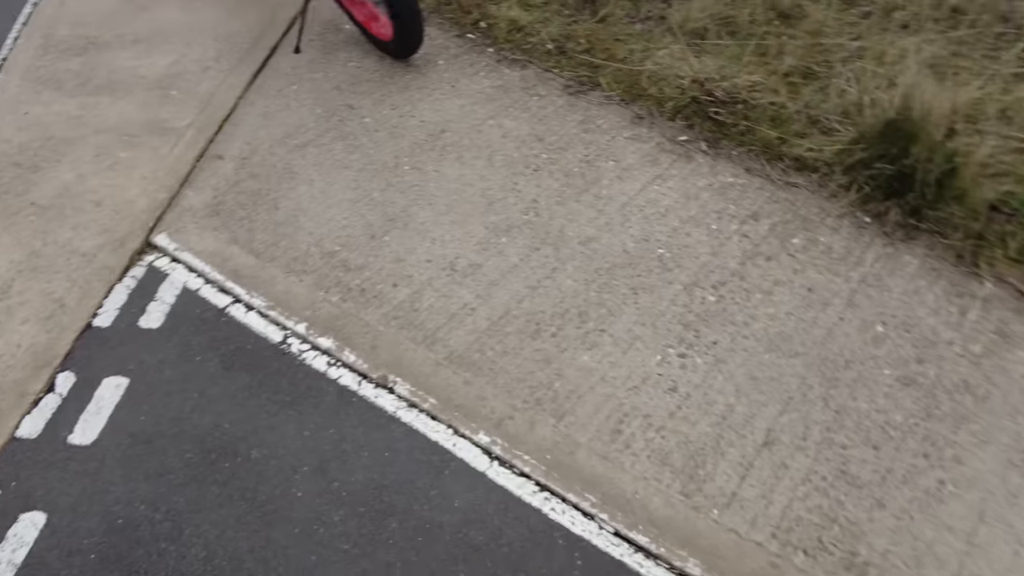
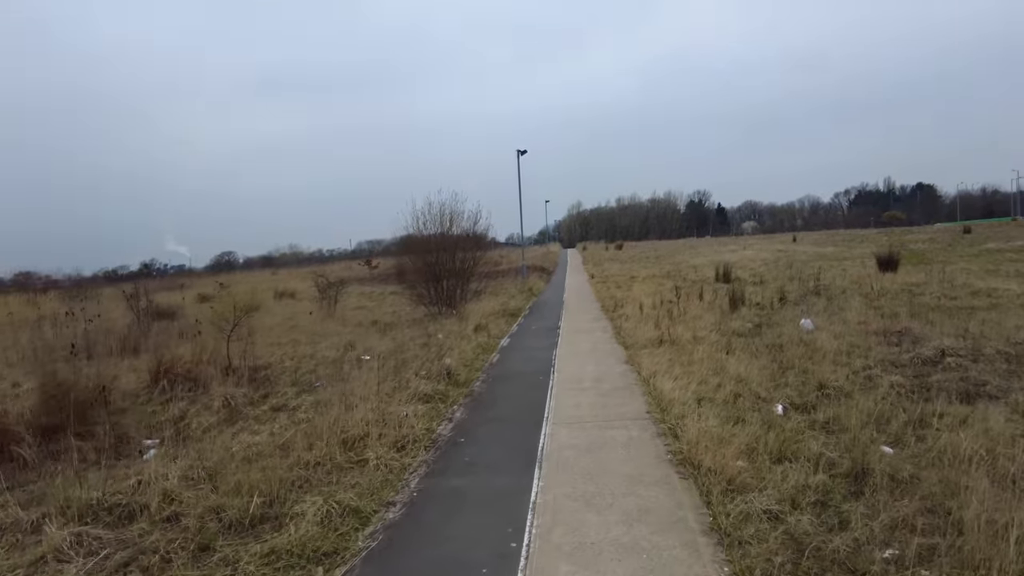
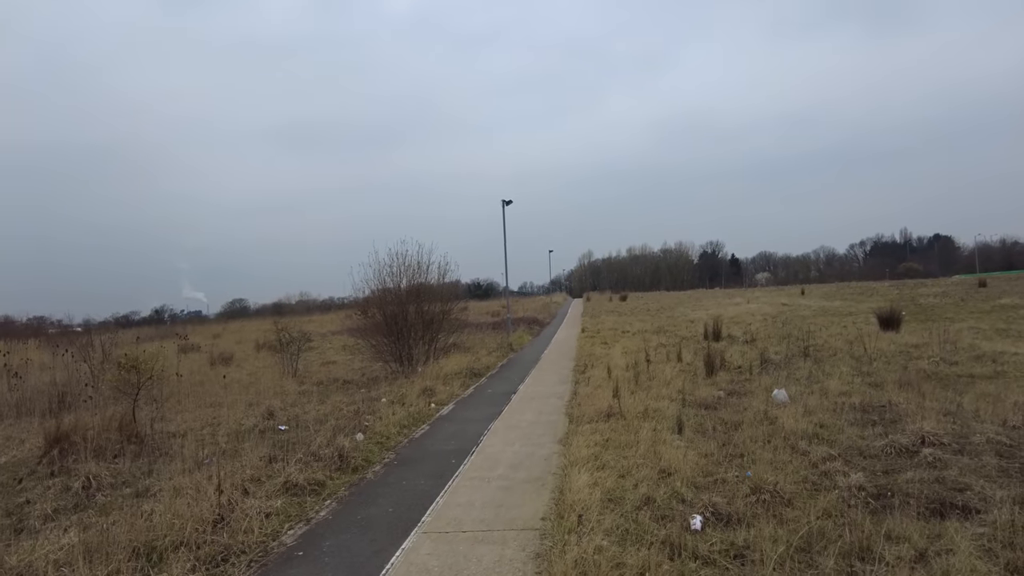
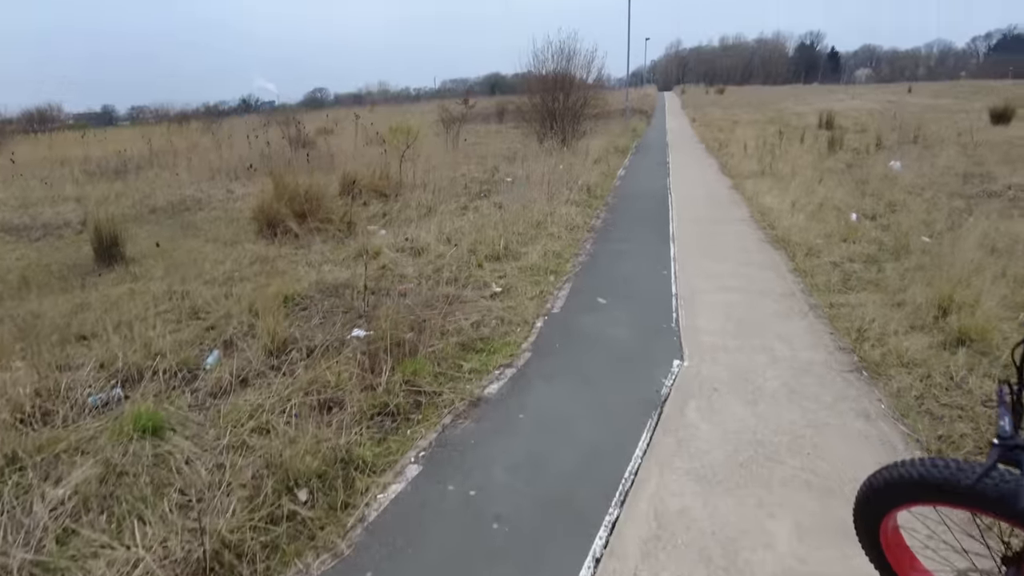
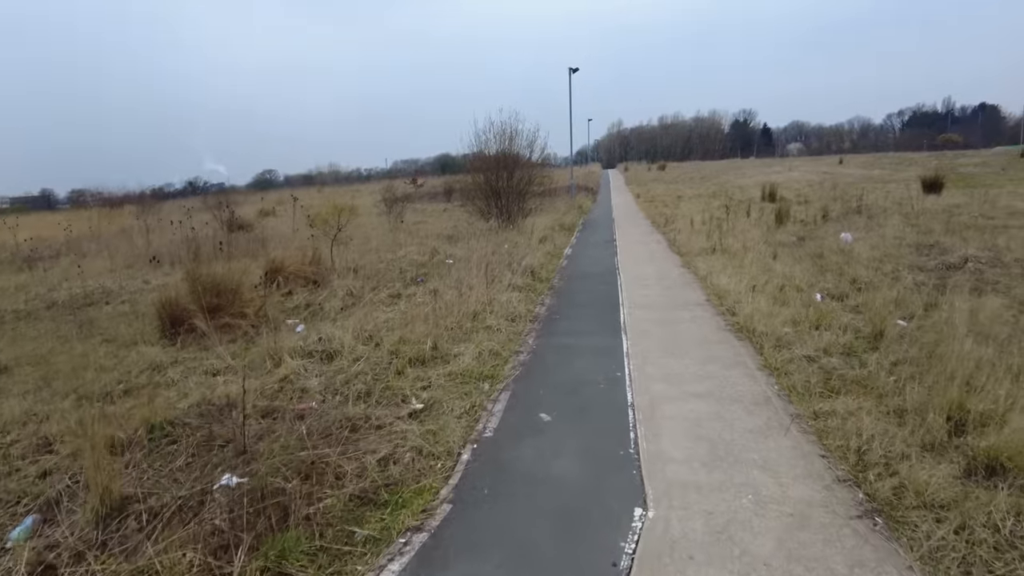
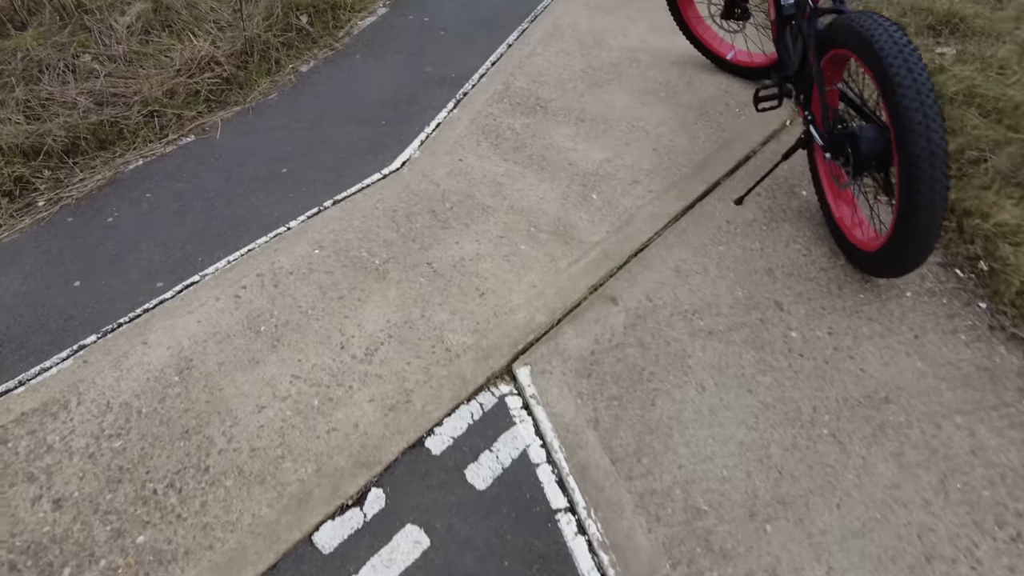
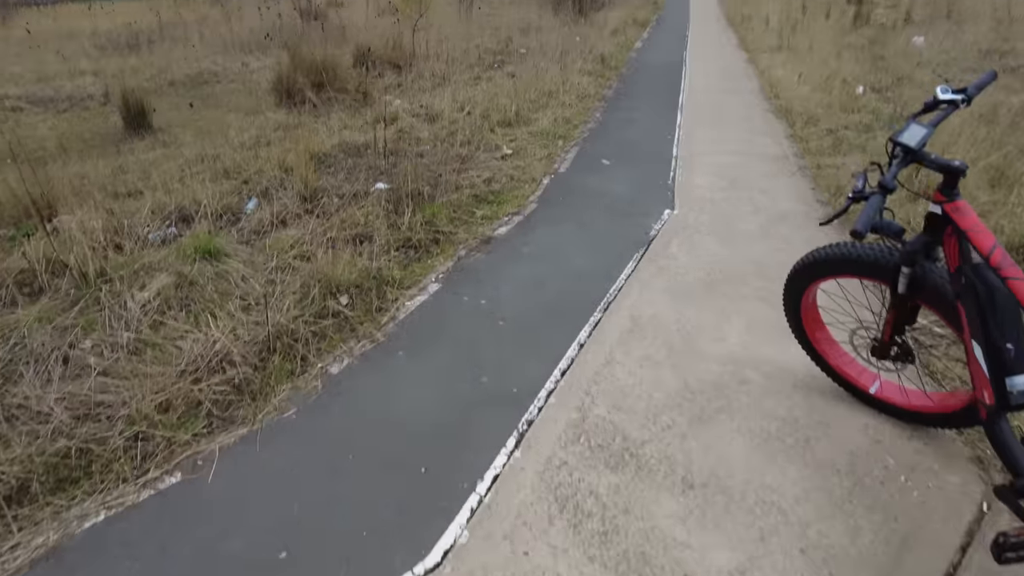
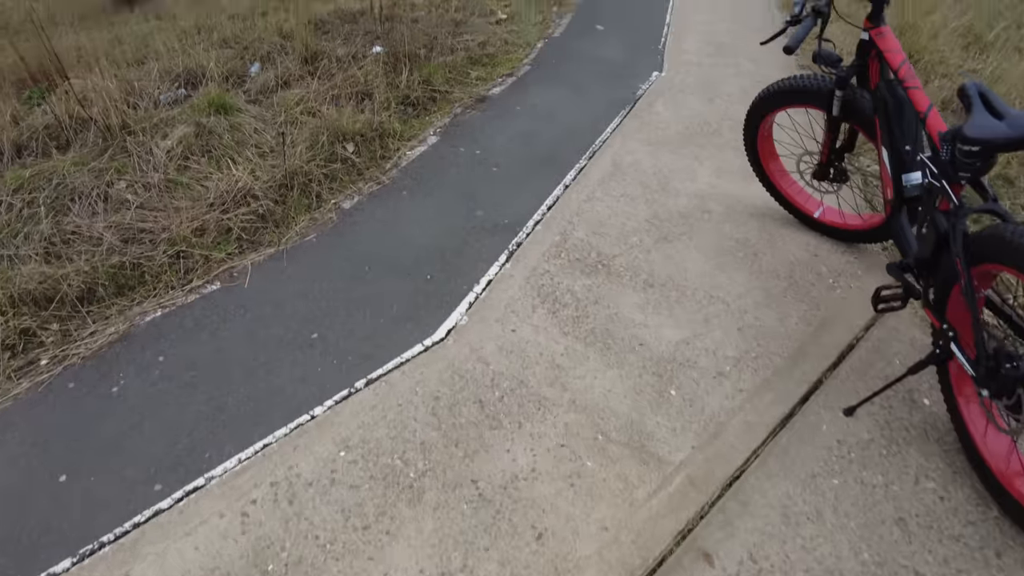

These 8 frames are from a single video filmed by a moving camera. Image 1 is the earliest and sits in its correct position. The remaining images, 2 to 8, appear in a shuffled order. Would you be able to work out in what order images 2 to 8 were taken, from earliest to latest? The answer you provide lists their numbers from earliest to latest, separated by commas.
6, 8, 7, 4, 5, 2, 3
